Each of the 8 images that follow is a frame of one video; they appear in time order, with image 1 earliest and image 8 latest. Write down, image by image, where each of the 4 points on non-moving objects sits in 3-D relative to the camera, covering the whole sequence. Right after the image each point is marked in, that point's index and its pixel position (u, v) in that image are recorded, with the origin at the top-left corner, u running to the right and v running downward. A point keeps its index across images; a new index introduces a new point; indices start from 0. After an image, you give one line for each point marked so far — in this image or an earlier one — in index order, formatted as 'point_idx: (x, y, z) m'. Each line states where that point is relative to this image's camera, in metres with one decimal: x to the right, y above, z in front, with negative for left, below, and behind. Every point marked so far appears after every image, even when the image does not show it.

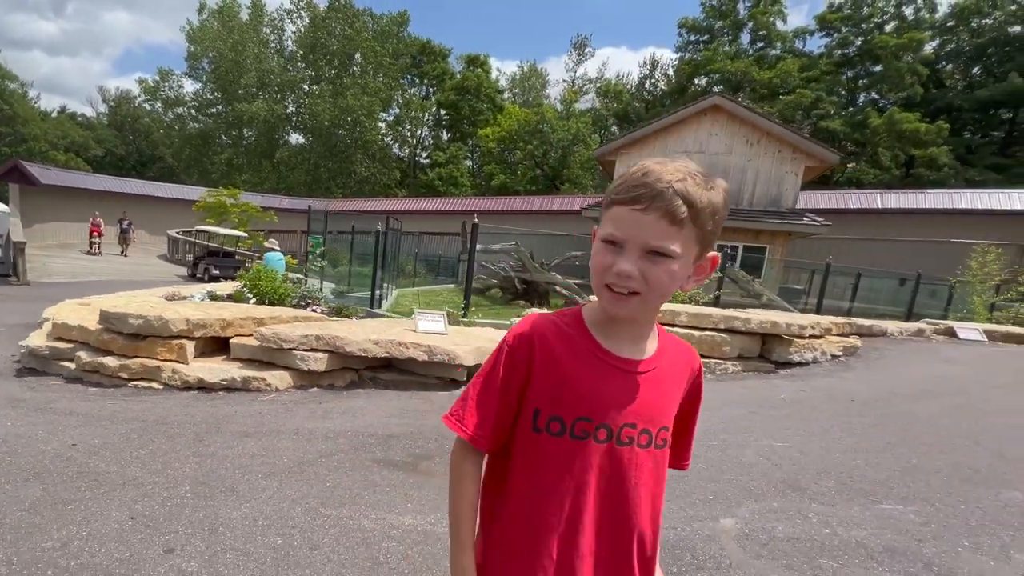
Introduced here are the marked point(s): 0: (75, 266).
0: (-15.4, +0.8, +19.3) m
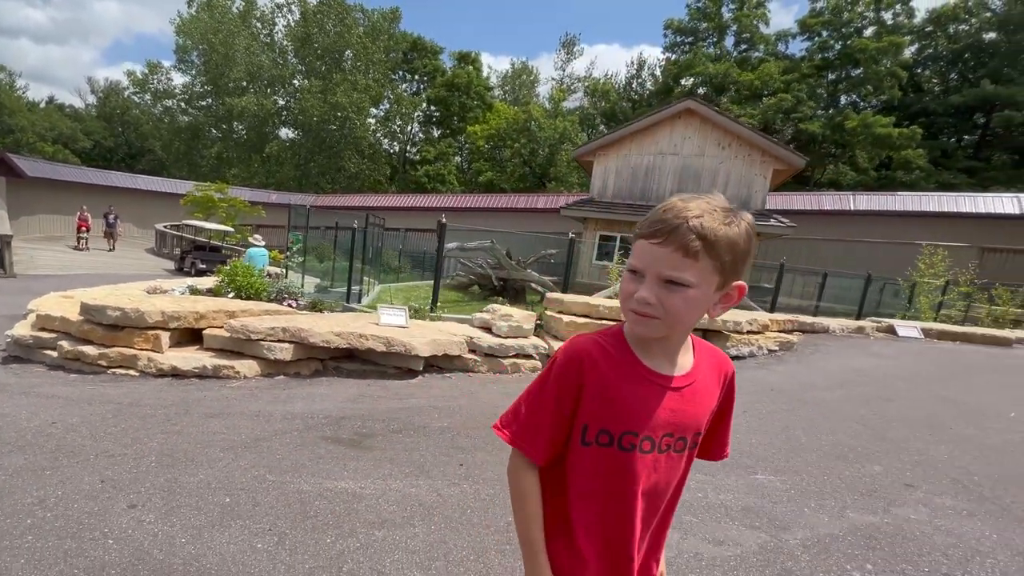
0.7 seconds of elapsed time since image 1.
0: (-16.1, +1.0, +19.5) m
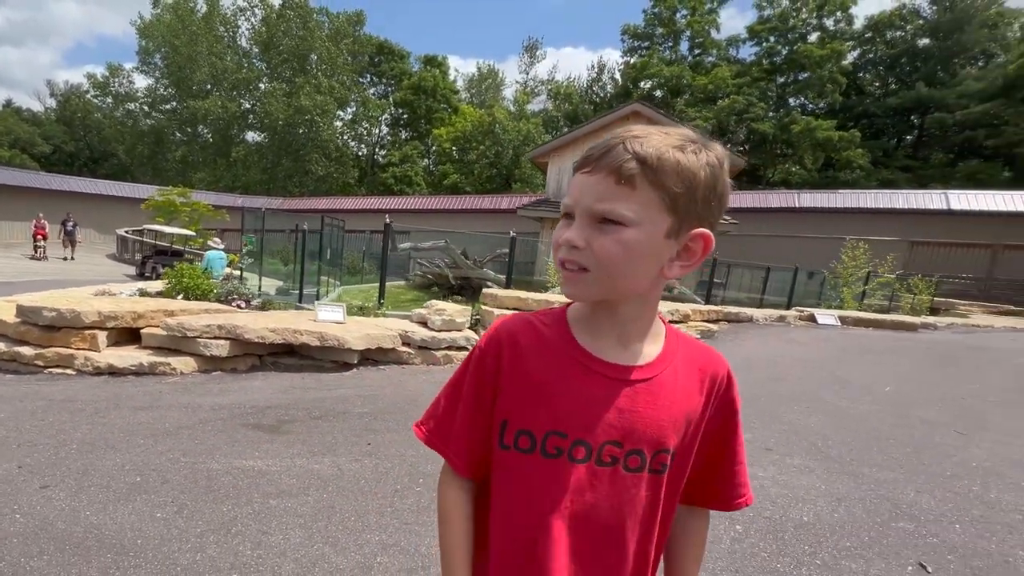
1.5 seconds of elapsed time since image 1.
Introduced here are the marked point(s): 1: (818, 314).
0: (-17.5, +0.8, +19.2) m
1: (+6.4, -0.5, +11.4) m
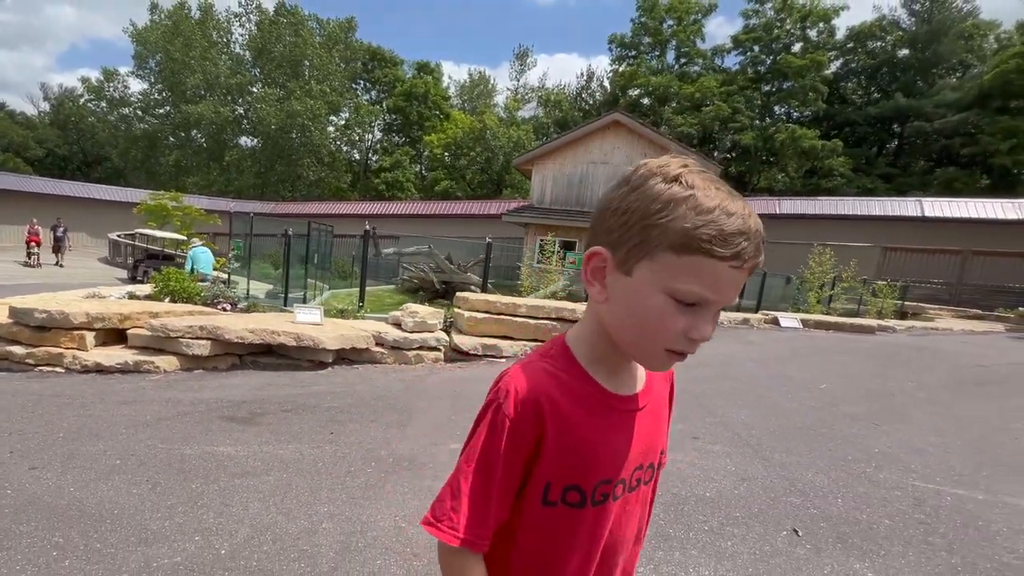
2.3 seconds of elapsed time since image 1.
0: (-18.1, +0.7, +19.5) m
1: (+5.9, -0.6, +11.8) m
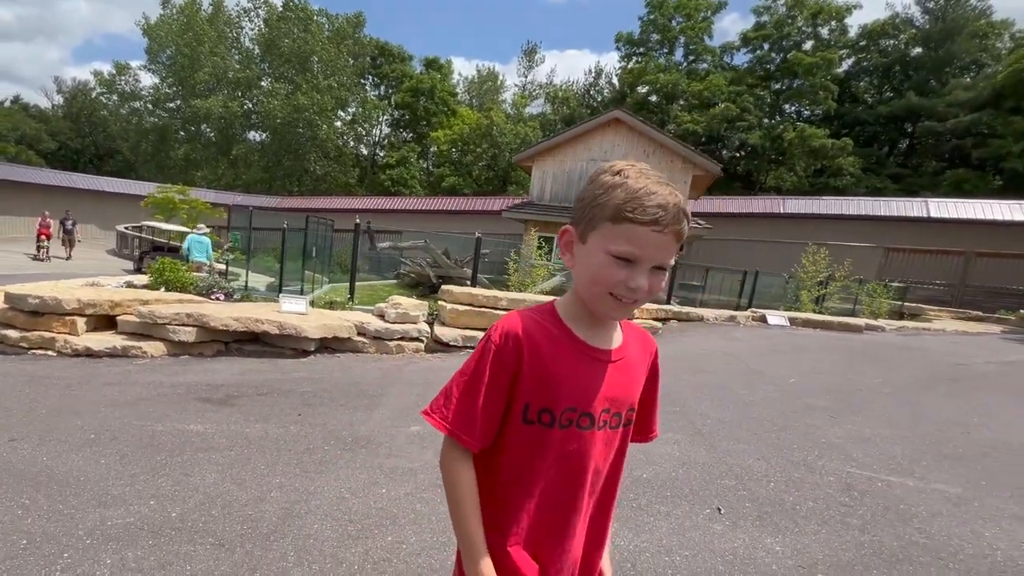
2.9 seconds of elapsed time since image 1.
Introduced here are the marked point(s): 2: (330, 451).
0: (-18.2, +1.0, +20.0) m
1: (+5.7, -0.6, +11.9) m
2: (-1.3, -1.2, +4.0) m
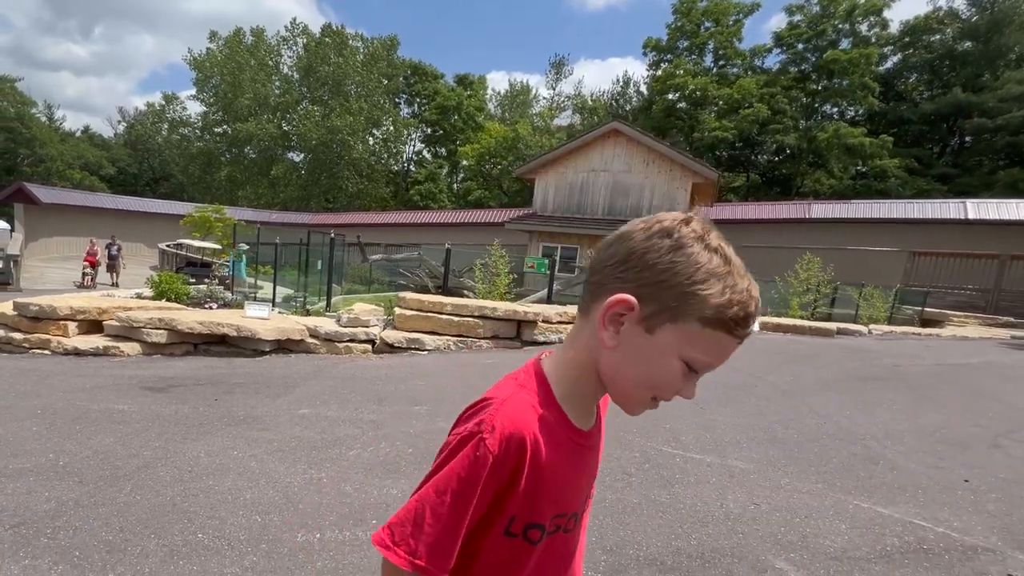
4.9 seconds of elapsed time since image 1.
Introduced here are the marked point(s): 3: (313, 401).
0: (-18.1, +0.5, +22.1) m
1: (+5.0, -0.7, +12.1) m
2: (-2.6, -1.2, +4.8) m
3: (-2.1, -1.2, +5.6) m
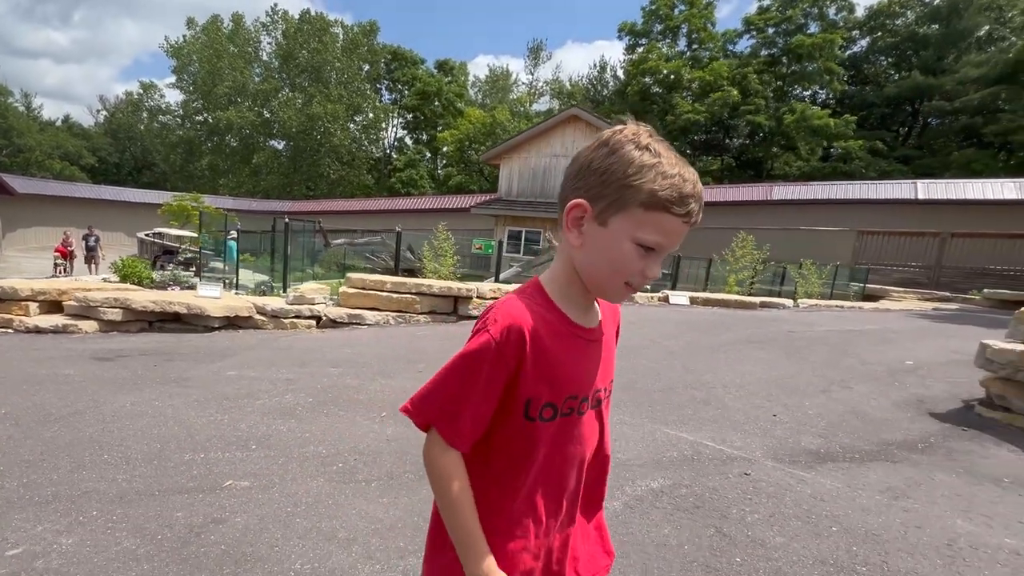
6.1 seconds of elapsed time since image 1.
0: (-19.4, +1.0, +22.5) m
1: (+3.9, -0.2, +12.9) m
2: (-3.7, -1.0, +5.5) m
3: (-3.1, -0.9, +6.3) m
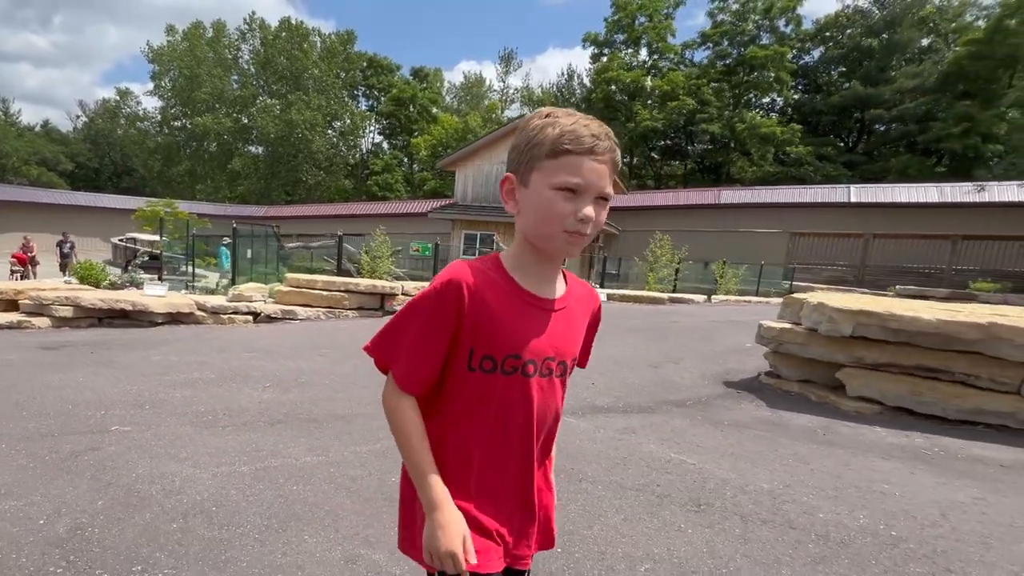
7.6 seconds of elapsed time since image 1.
0: (-21.2, +0.8, +23.2) m
1: (+2.2, -0.1, +14.0) m
2: (-5.1, -0.9, +6.4) m
3: (-4.6, -0.9, +7.3) m
